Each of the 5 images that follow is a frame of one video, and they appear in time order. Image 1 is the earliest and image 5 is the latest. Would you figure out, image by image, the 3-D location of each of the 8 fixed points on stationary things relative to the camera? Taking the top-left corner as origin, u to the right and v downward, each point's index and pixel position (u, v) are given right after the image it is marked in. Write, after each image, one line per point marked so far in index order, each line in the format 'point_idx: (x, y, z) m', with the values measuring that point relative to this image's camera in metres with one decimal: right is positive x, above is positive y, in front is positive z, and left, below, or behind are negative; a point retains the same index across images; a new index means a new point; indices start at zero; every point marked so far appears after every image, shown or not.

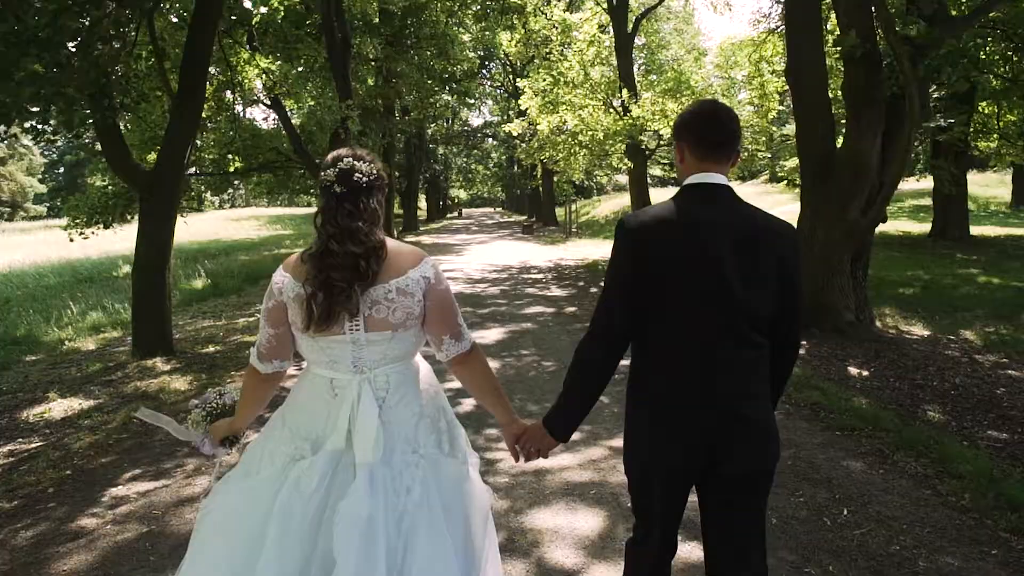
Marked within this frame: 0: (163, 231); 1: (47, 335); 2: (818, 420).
0: (-4.0, +0.7, +8.5) m
1: (-6.8, -0.7, +10.9) m
2: (+2.2, -0.9, +5.3) m
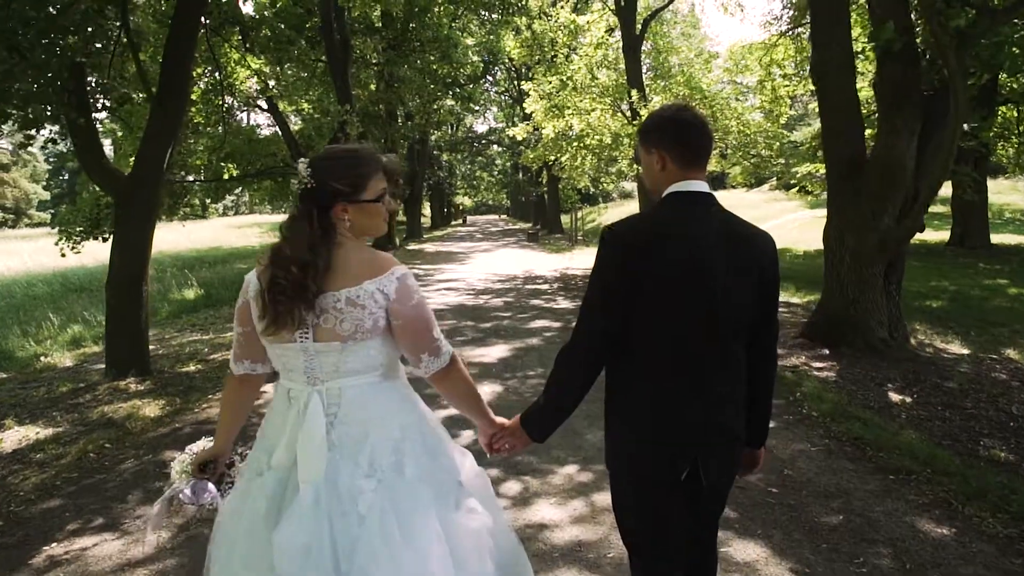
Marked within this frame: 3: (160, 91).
0: (-3.9, +0.5, +7.9) m
1: (-6.7, -0.9, +10.2) m
2: (+2.2, -1.1, +4.6) m
3: (-3.7, +2.1, +7.9) m
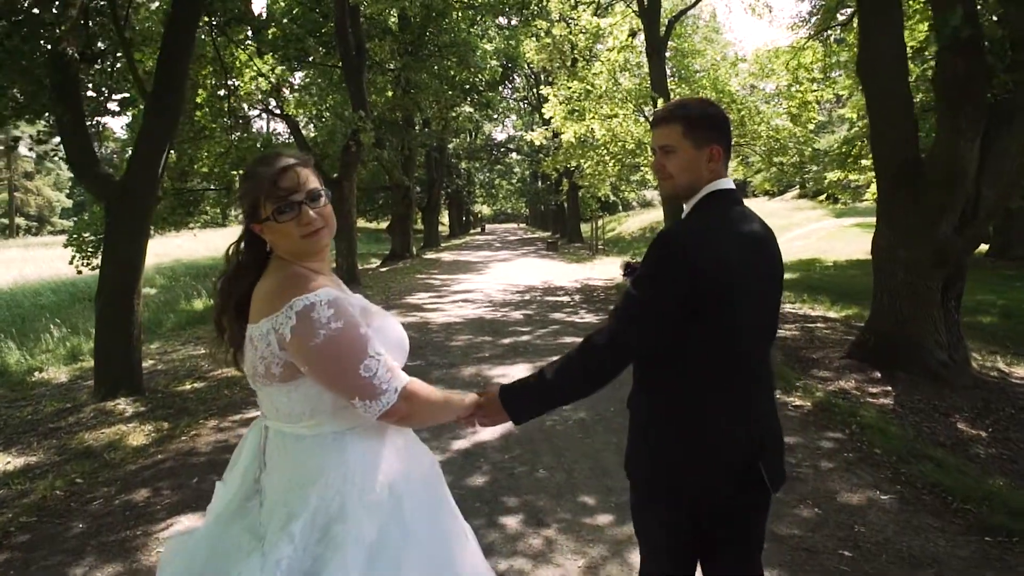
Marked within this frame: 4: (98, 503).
0: (-3.7, +0.4, +7.3) m
1: (-6.5, -1.0, +9.7) m
2: (+2.3, -1.2, +3.9) m
3: (-3.5, +2.0, +7.4) m
4: (-2.4, -1.3, +4.4) m
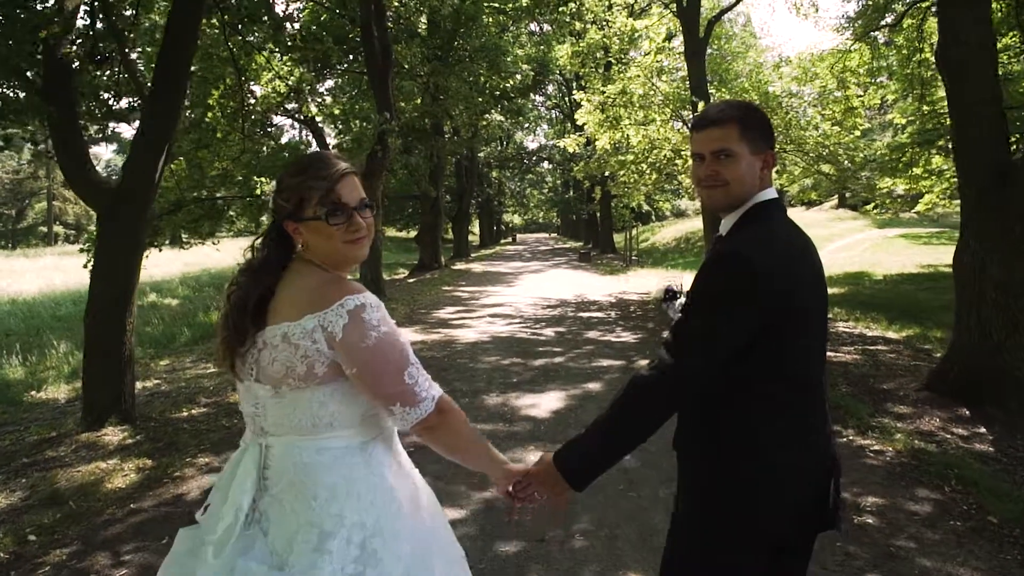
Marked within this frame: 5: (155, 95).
0: (-3.4, +0.2, +6.7) m
1: (-6.1, -1.2, +9.2) m
2: (+2.4, -1.3, +3.0) m
3: (-3.2, +1.8, +6.7) m
4: (-2.3, -1.4, +3.7) m
5: (-3.2, +1.7, +6.7) m
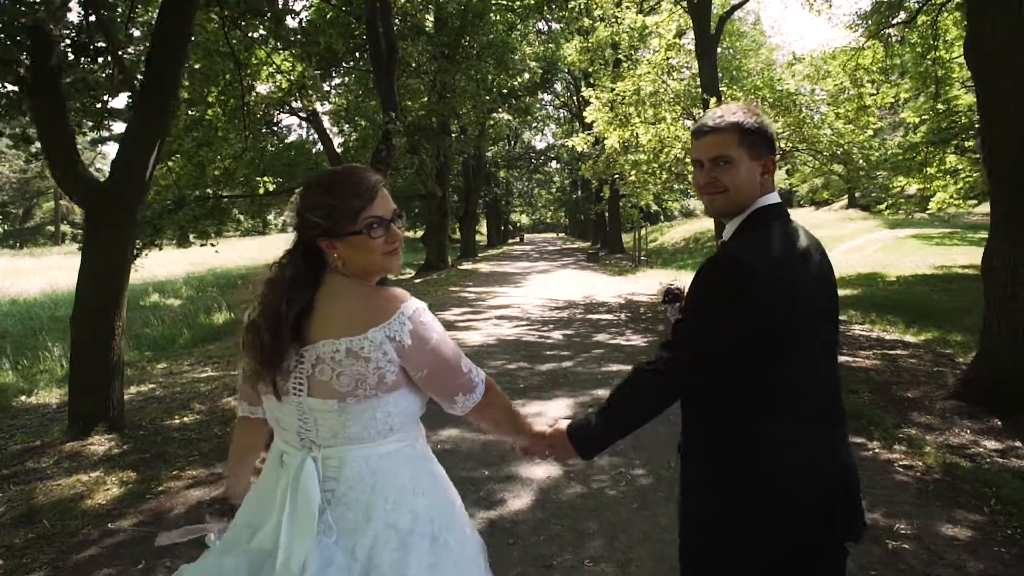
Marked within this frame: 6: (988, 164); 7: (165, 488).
0: (-3.4, +0.2, +6.4) m
1: (-6.0, -1.2, +8.9) m
2: (+2.4, -1.4, +2.6) m
3: (-3.2, +1.8, +6.4) m
4: (-2.3, -1.4, +3.4) m
5: (-3.2, +1.7, +6.4) m
6: (+4.1, +1.1, +6.3) m
7: (-2.3, -1.3, +4.9) m
